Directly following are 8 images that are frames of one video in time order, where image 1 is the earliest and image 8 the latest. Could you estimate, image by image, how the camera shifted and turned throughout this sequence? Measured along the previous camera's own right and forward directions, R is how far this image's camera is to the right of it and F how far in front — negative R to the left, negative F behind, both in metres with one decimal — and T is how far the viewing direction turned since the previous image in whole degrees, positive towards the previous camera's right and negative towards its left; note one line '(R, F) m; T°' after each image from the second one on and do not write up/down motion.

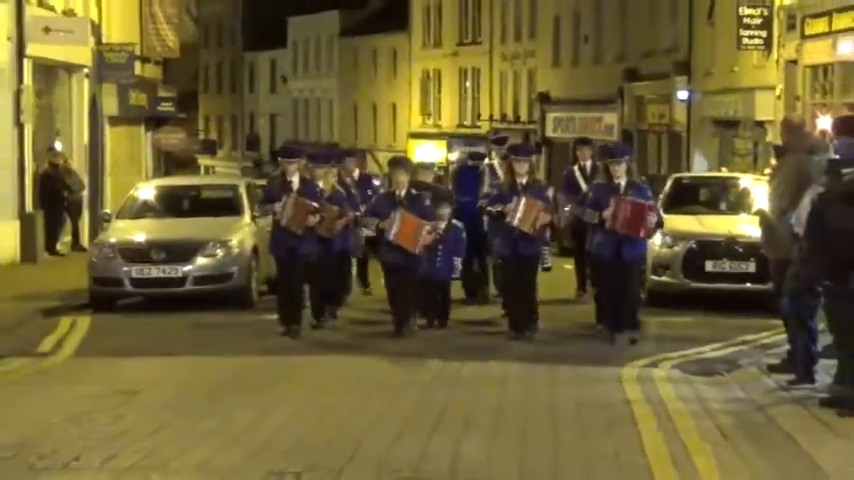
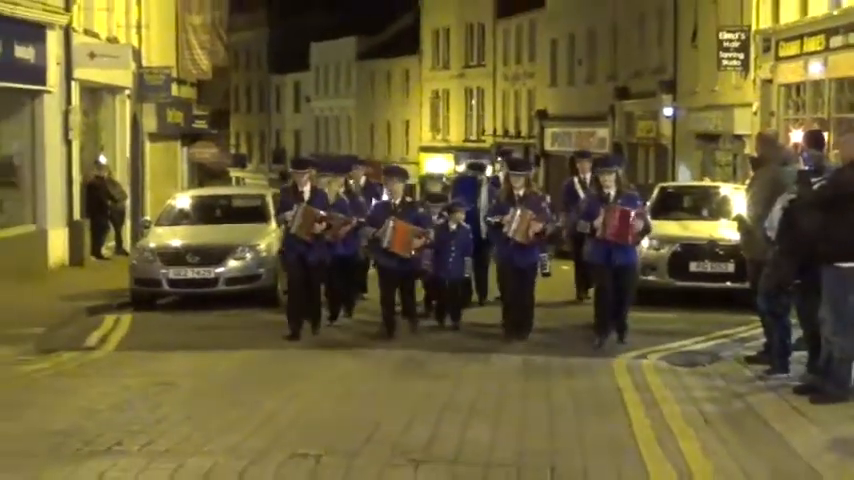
(+0.6, -0.8) m; -4°
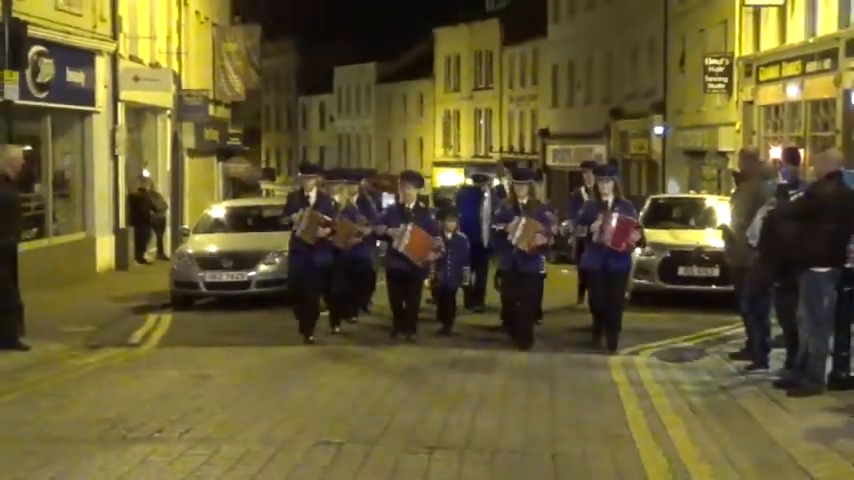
(-0.1, -1.1) m; 0°
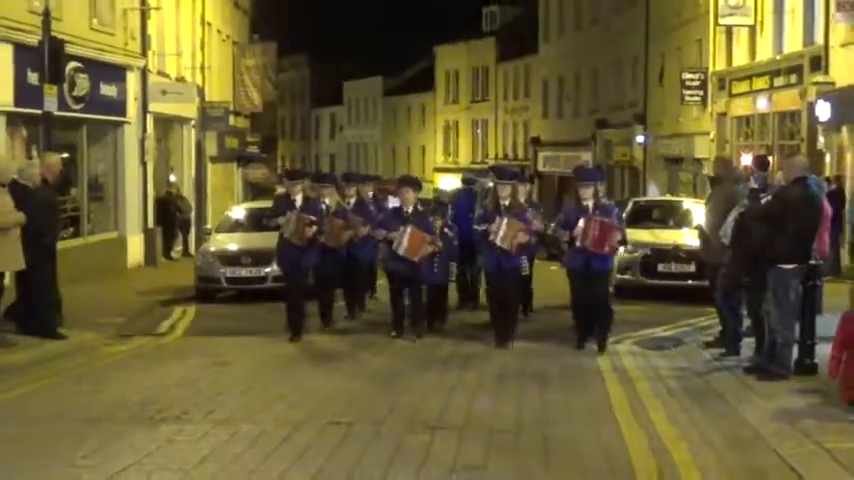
(0.0, -1.1) m; 0°
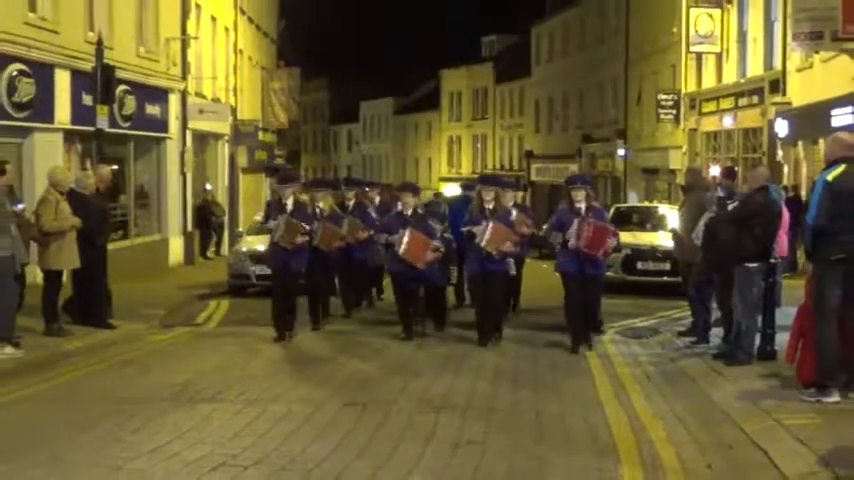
(0.0, -1.7) m; 0°
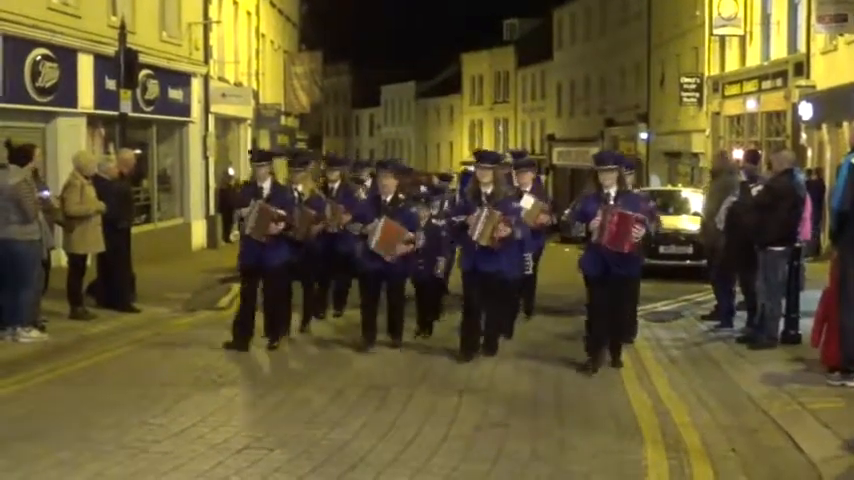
(0.0, 0.0) m; -1°
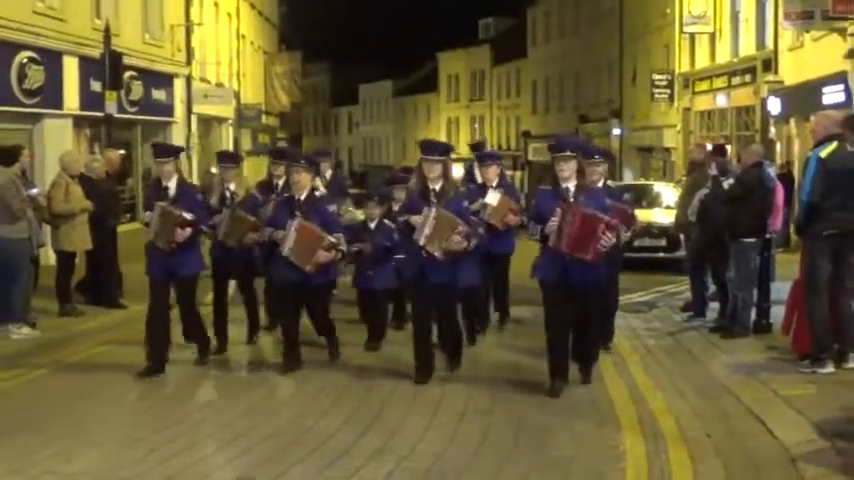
(-0.1, -0.3) m; +1°
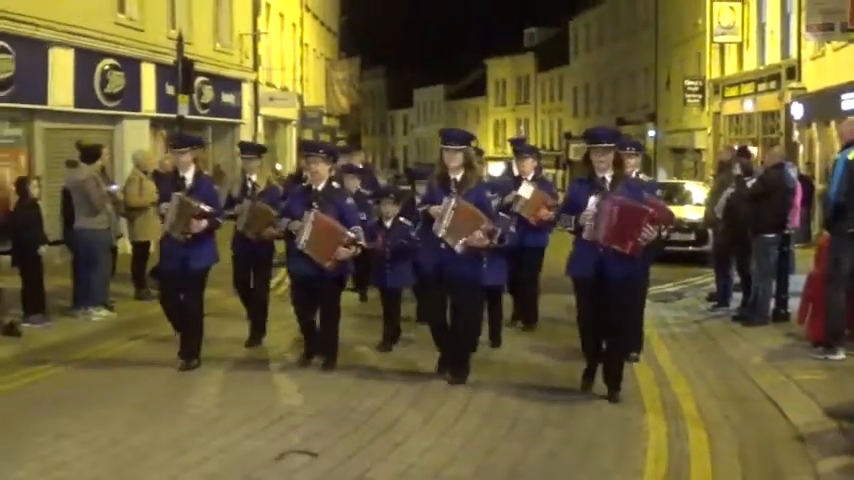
(+0.4, -1.2) m; -3°
